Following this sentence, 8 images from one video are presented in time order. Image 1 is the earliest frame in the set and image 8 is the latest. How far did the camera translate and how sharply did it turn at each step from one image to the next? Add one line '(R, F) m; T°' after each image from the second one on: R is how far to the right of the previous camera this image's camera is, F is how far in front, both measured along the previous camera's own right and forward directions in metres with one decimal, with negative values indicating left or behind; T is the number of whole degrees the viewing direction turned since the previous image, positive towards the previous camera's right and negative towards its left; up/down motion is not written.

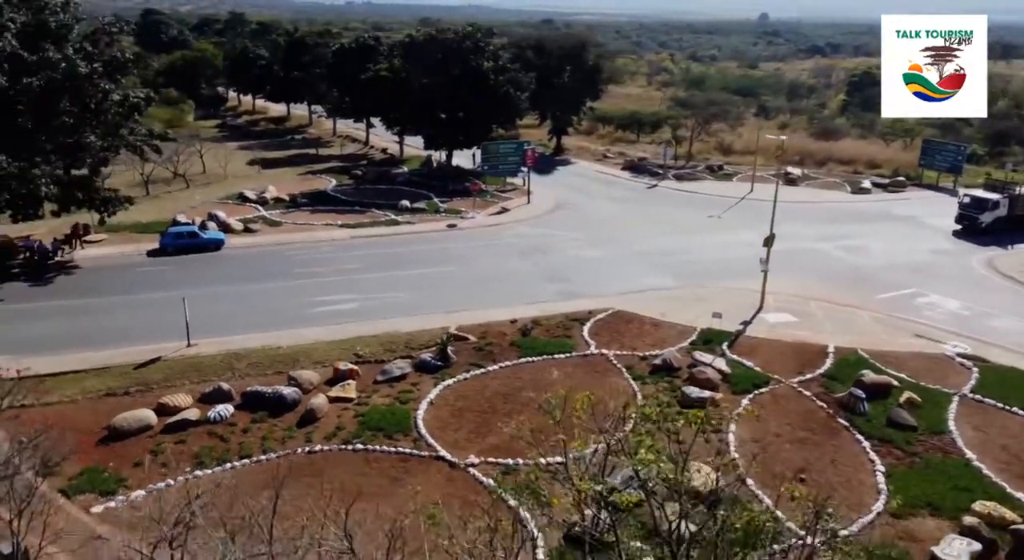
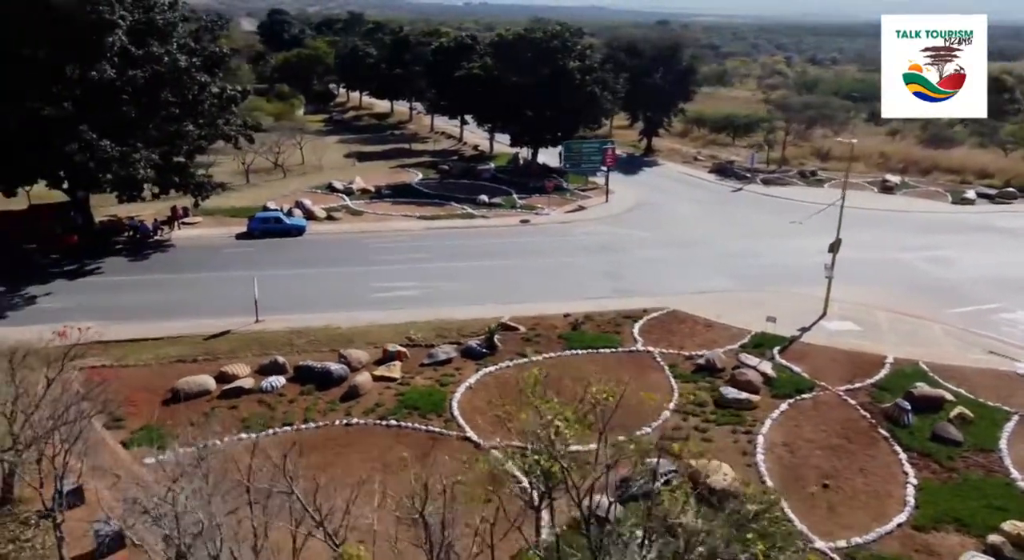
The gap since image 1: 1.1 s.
(+1.8, -0.5) m; -7°
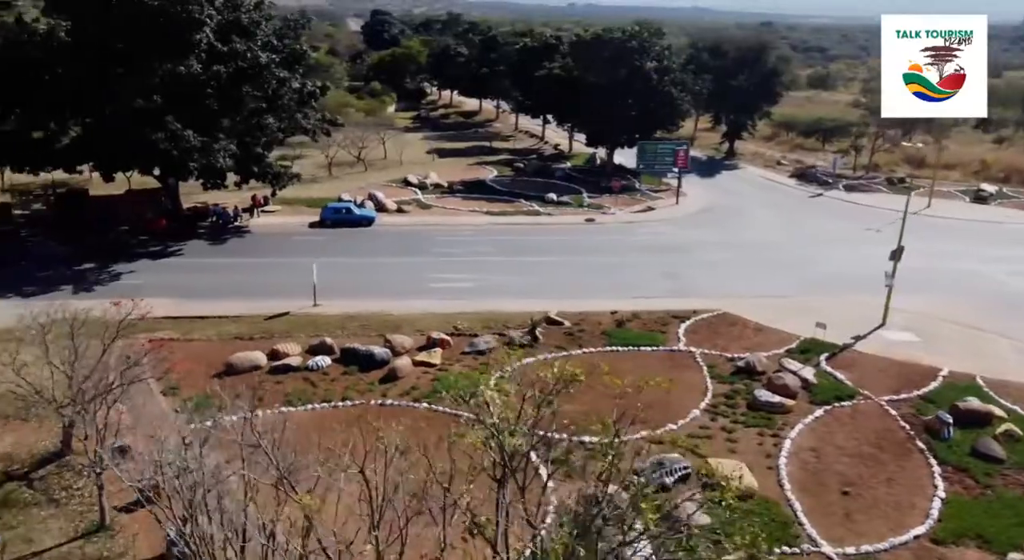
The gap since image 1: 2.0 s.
(+1.6, -0.5) m; -7°
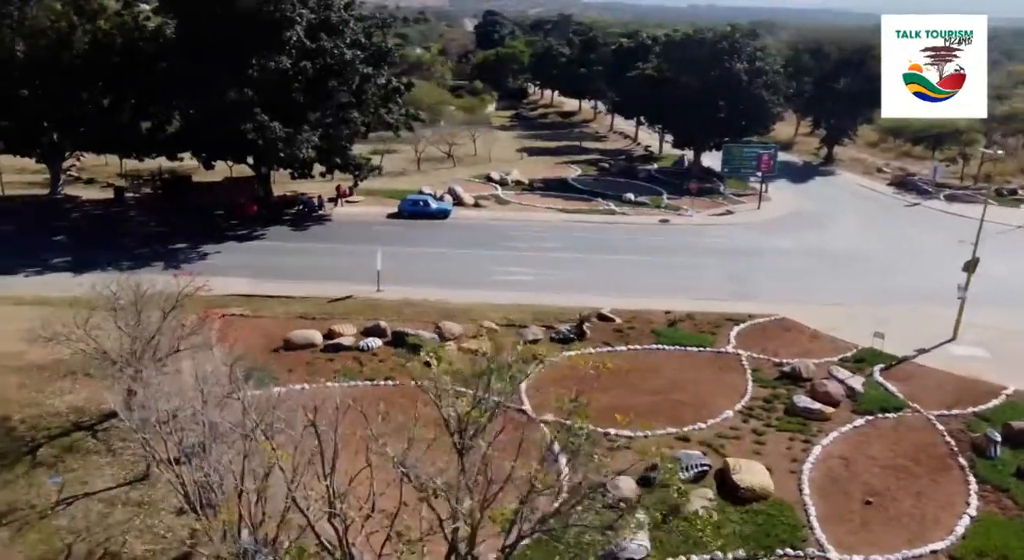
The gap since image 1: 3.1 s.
(+1.9, -0.5) m; -7°
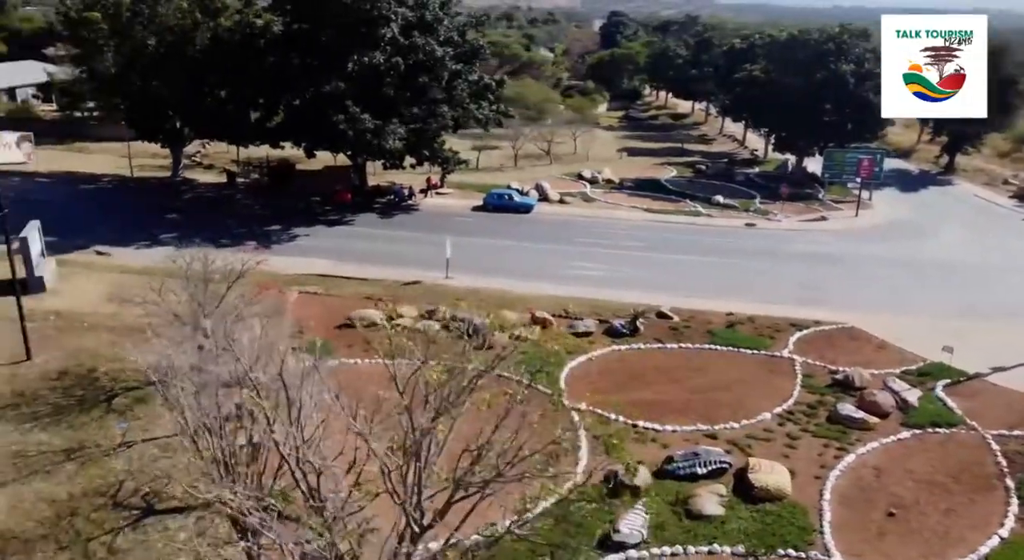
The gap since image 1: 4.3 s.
(+2.1, -0.5) m; -8°
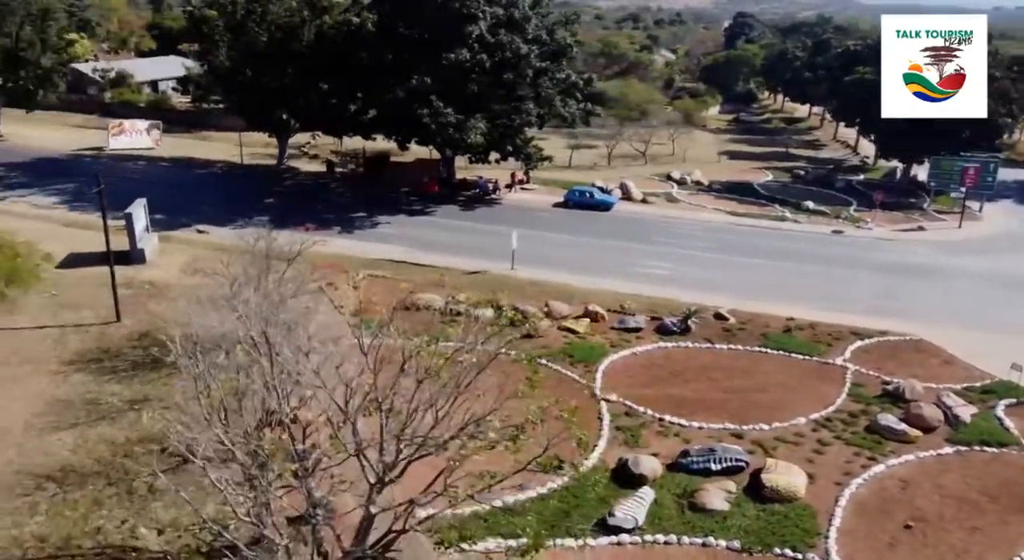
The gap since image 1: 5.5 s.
(+2.2, -0.5) m; -8°
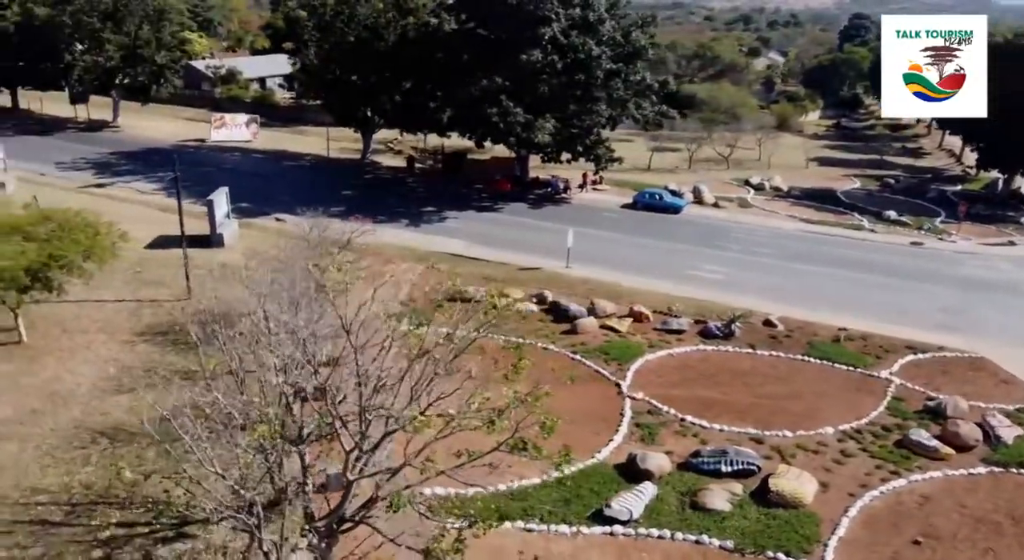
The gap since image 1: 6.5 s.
(+1.9, -0.6) m; -7°
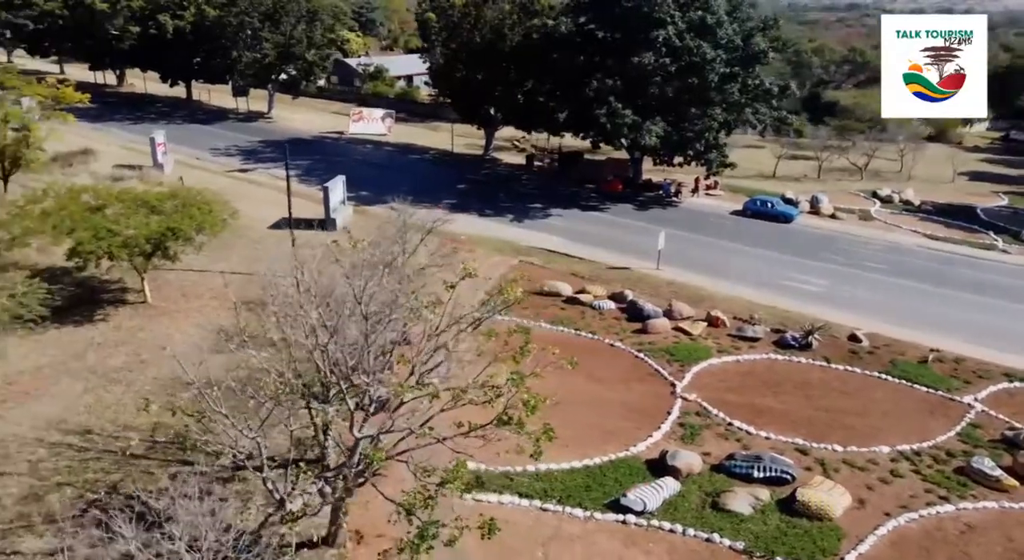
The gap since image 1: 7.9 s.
(+2.4, -0.7) m; -10°
